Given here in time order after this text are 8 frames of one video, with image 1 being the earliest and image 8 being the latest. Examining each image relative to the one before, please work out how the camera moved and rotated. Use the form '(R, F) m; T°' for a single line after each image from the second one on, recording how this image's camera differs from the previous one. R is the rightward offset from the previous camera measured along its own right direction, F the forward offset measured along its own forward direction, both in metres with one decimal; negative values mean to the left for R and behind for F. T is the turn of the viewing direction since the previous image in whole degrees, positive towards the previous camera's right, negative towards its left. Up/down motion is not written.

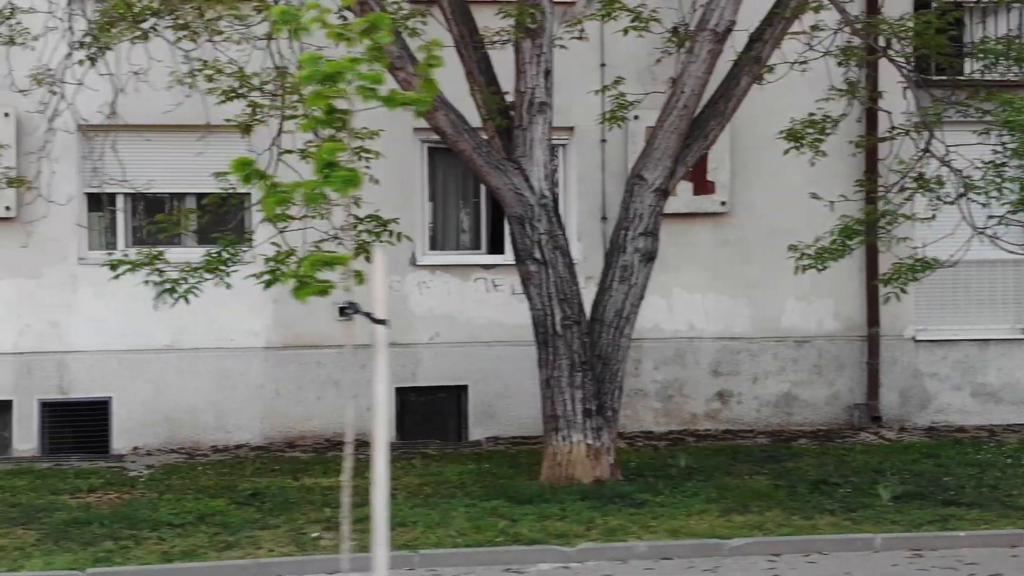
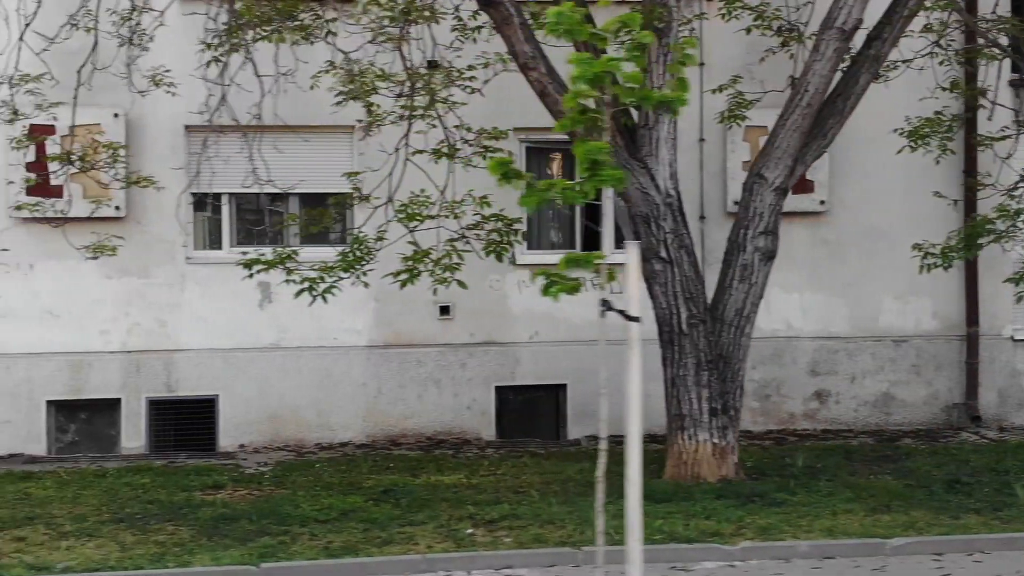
(-0.8, 0.0) m; -1°
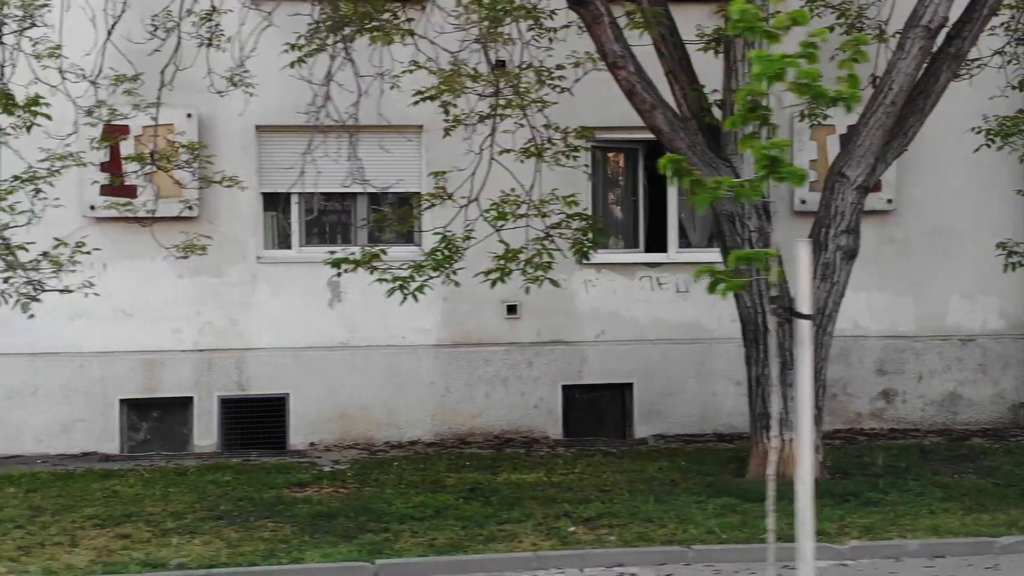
(-0.5, 0.0) m; -1°
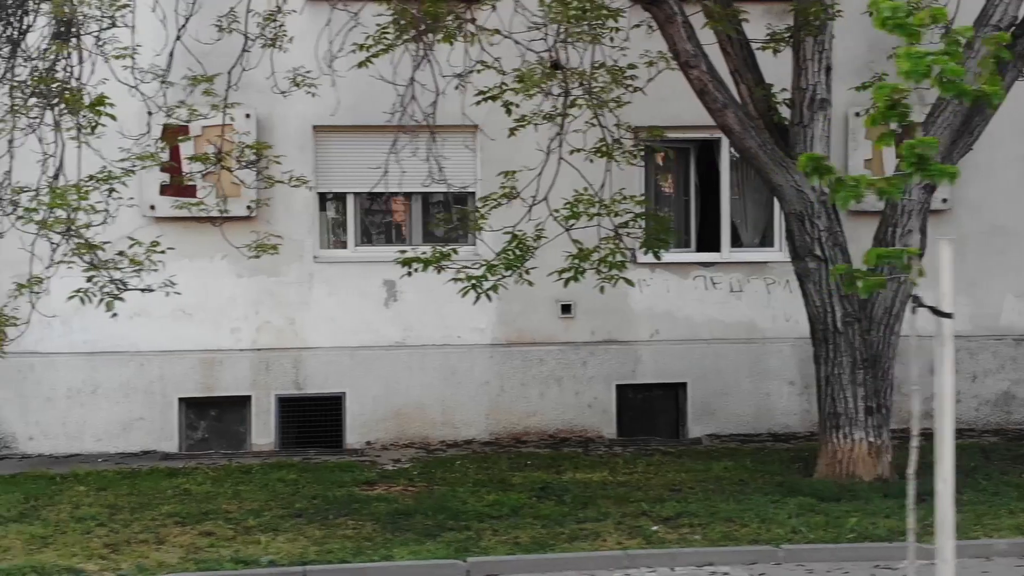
(-0.4, 0.0) m; -1°
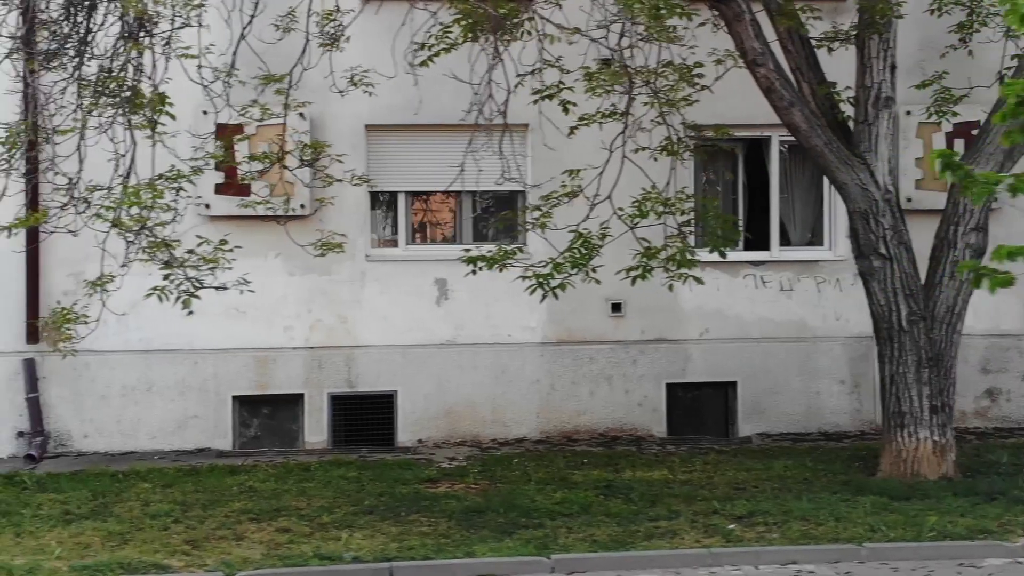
(-0.4, 0.0) m; -1°
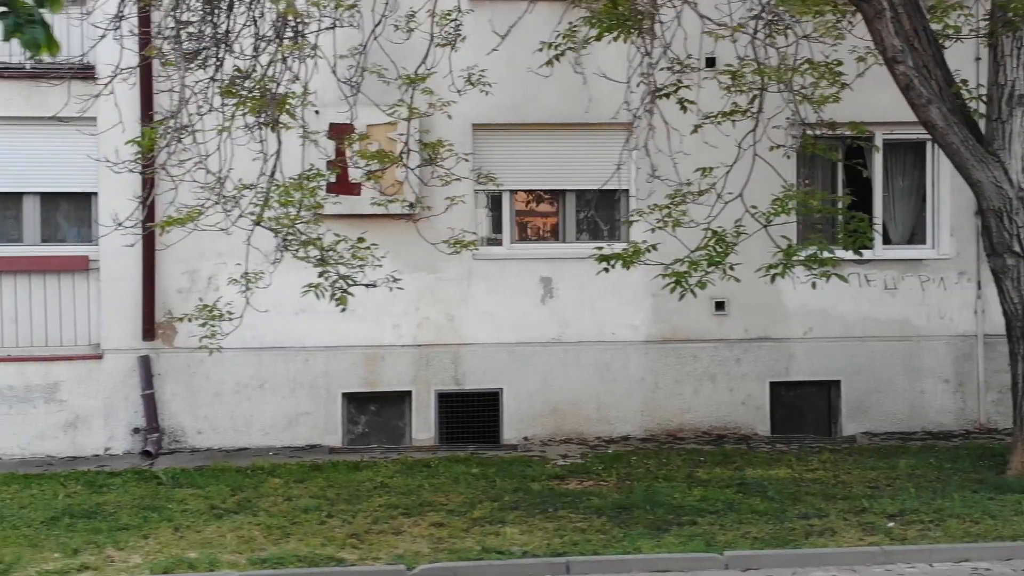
(-0.8, 0.0) m; -1°
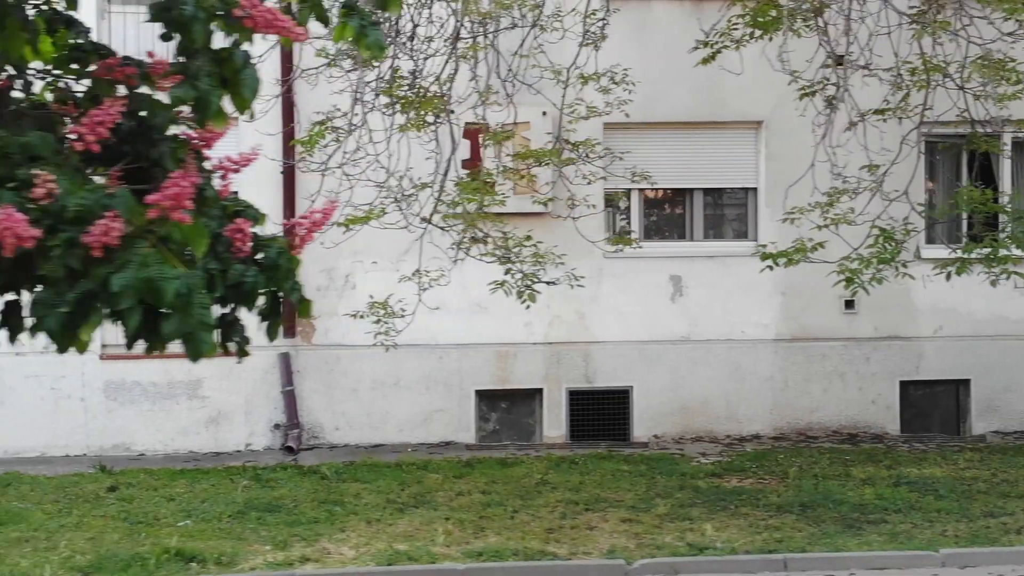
(-1.0, -0.1) m; -1°
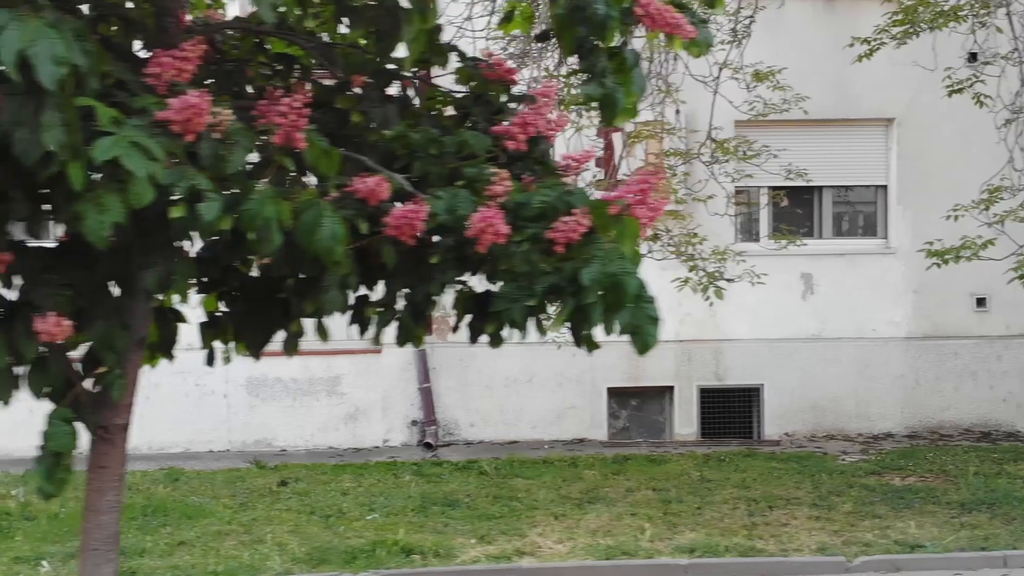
(-1.0, -0.1) m; -2°
